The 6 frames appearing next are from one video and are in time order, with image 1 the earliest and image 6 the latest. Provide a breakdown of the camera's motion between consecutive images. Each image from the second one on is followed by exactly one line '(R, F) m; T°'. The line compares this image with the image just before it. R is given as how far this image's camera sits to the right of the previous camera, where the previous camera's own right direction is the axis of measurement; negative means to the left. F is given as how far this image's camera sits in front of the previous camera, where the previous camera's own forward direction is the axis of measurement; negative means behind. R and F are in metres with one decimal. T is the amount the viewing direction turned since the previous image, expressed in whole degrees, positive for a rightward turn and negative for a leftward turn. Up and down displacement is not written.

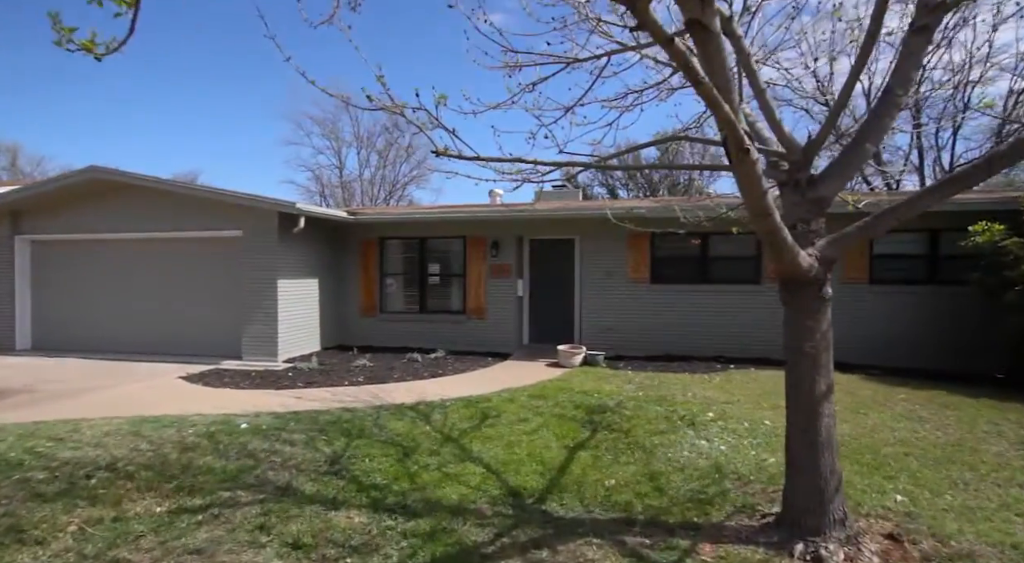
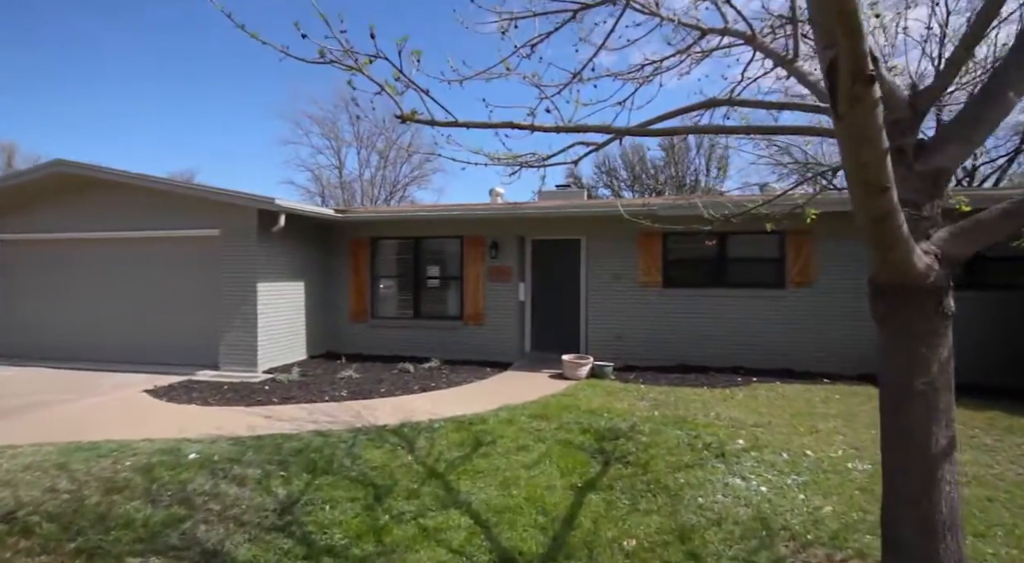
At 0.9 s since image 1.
(+0.1, +0.9) m; 0°
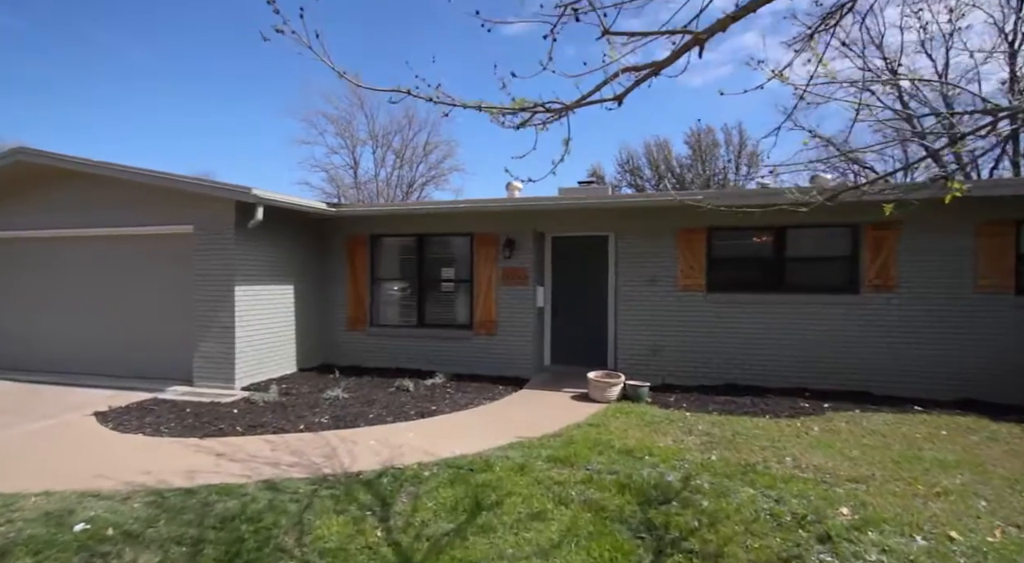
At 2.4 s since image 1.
(+0.1, +1.5) m; -2°
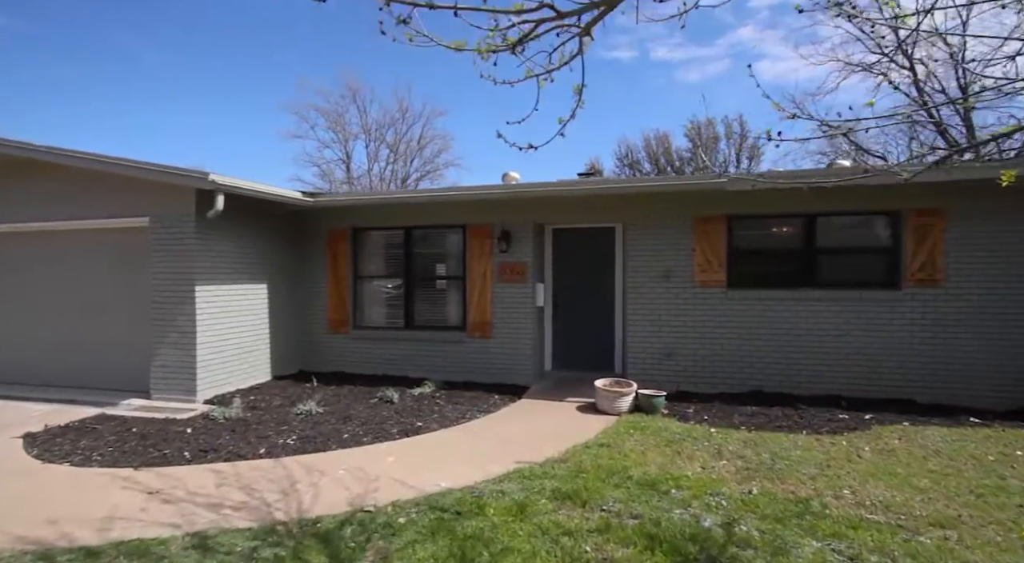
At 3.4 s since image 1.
(0.0, +1.0) m; 0°
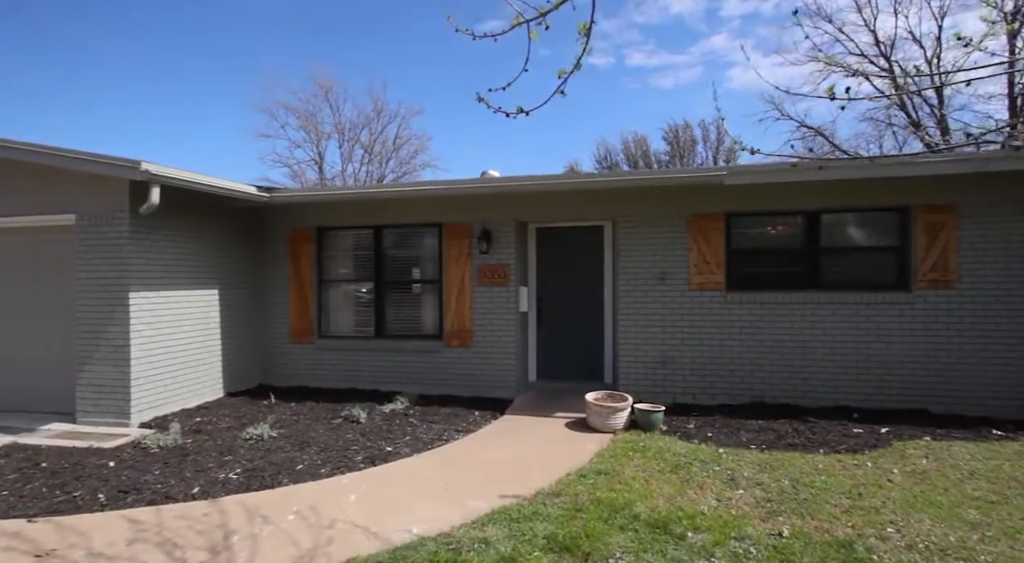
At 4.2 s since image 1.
(0.0, +0.7) m; +2°
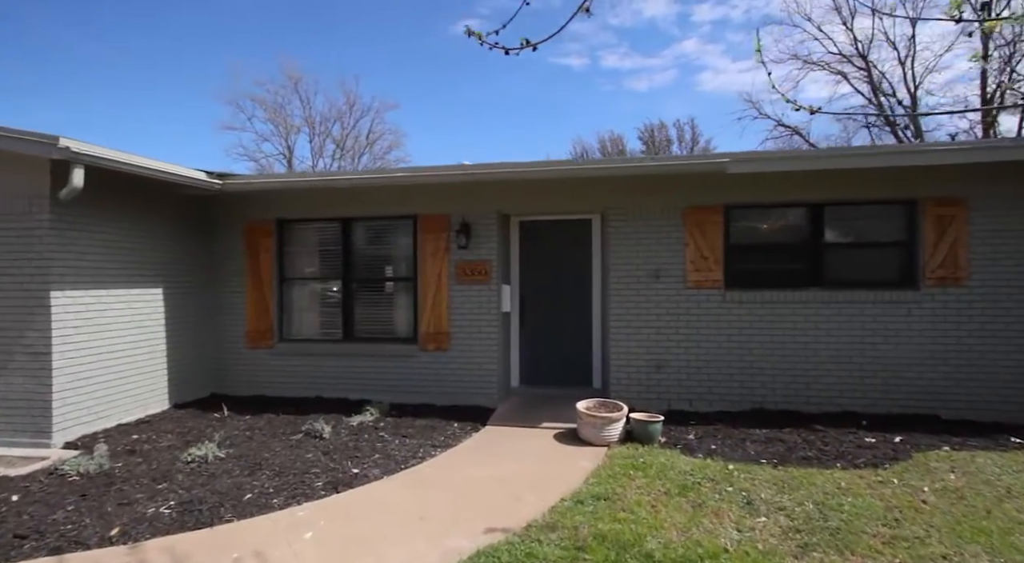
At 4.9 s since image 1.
(-0.1, +0.7) m; +2°
